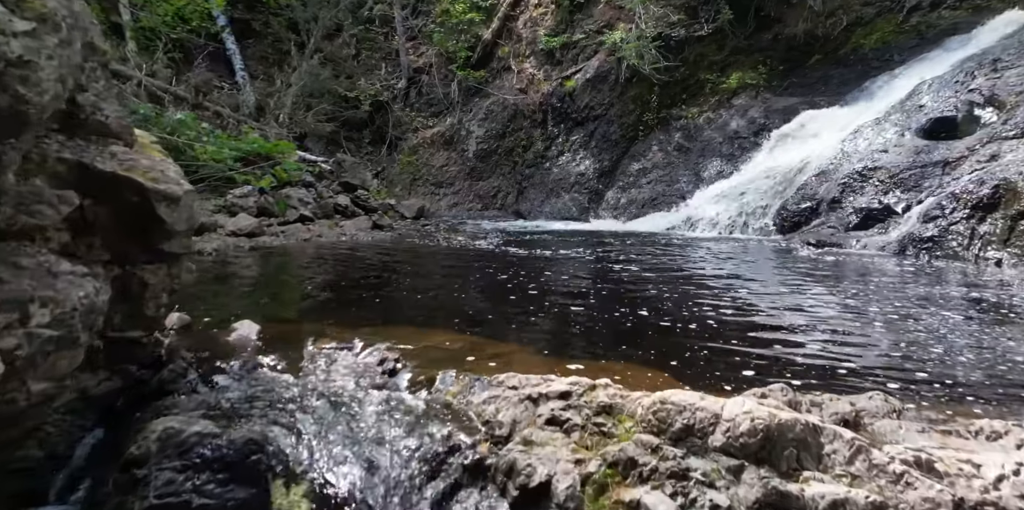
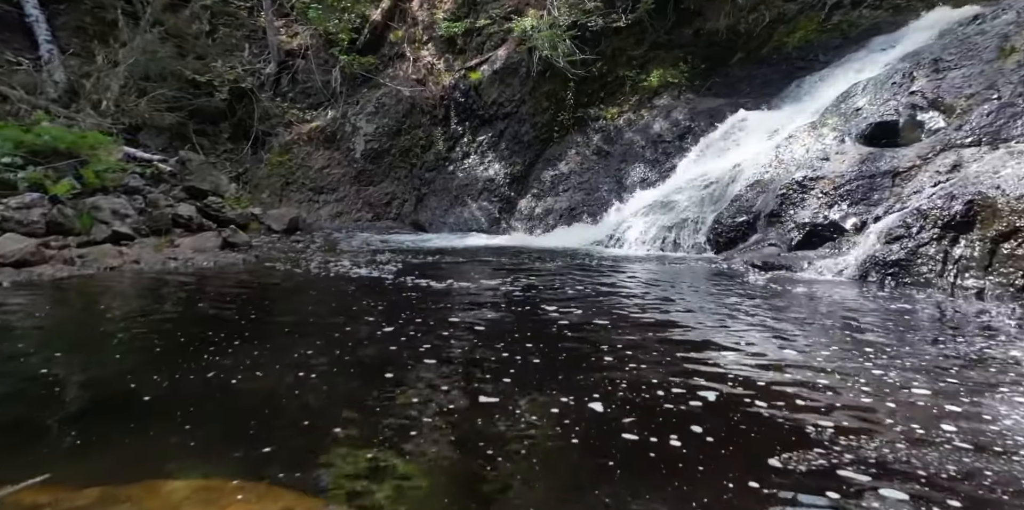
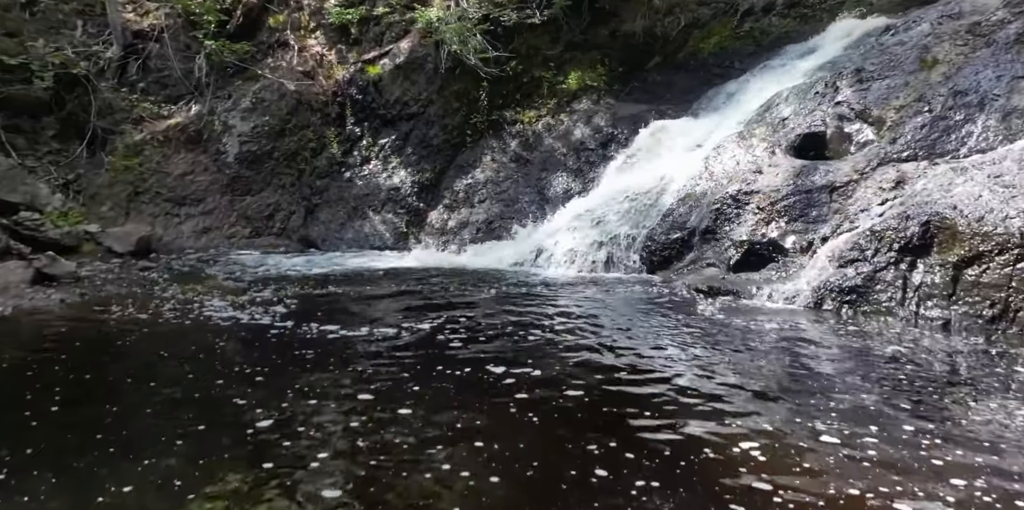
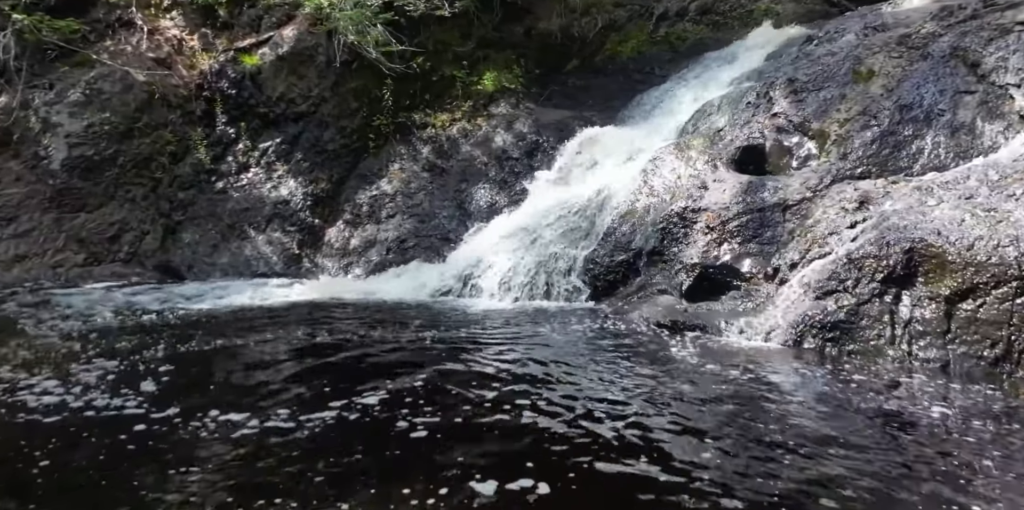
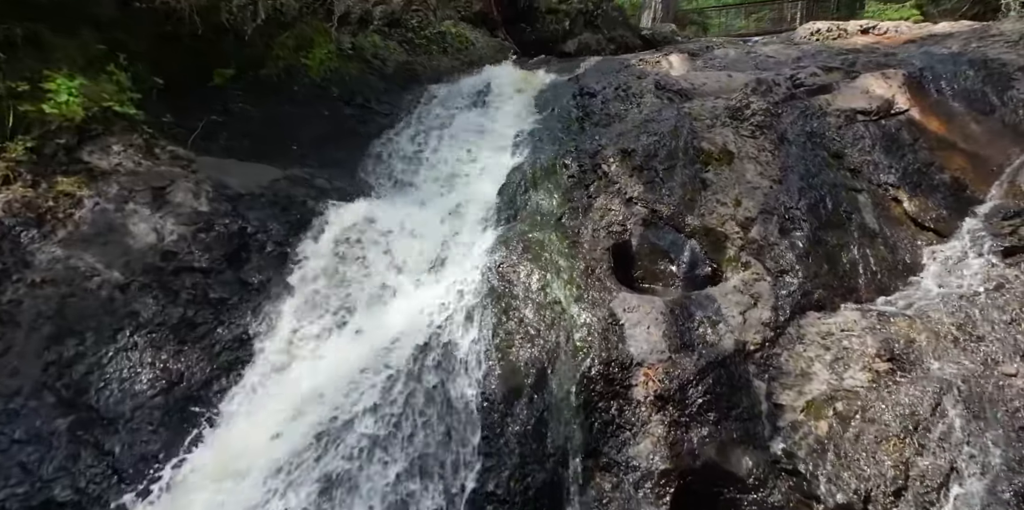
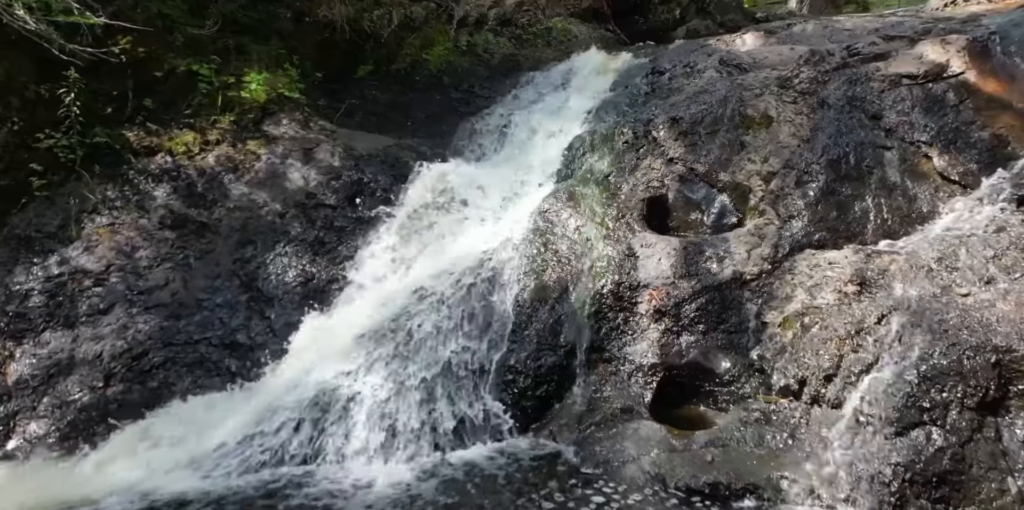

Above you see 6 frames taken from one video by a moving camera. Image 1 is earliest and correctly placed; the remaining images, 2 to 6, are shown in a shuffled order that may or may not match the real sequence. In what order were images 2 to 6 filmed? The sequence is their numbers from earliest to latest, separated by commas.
2, 3, 4, 6, 5
